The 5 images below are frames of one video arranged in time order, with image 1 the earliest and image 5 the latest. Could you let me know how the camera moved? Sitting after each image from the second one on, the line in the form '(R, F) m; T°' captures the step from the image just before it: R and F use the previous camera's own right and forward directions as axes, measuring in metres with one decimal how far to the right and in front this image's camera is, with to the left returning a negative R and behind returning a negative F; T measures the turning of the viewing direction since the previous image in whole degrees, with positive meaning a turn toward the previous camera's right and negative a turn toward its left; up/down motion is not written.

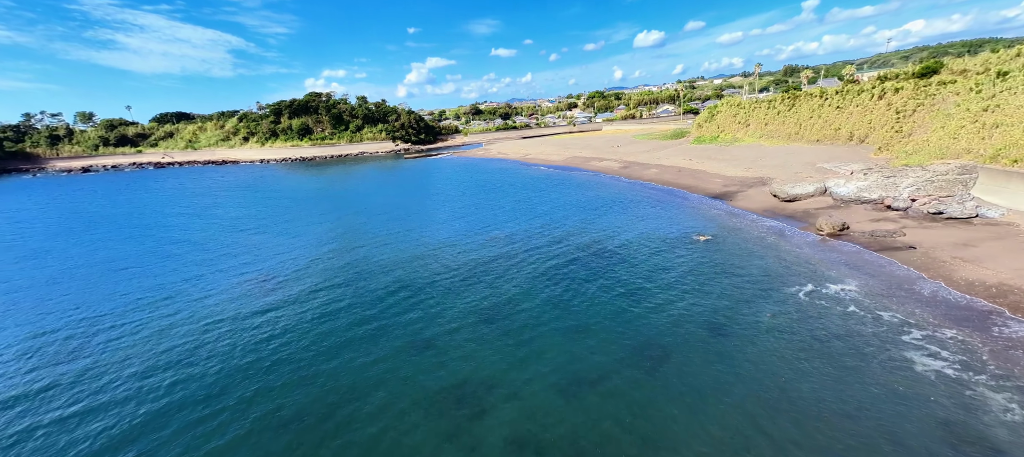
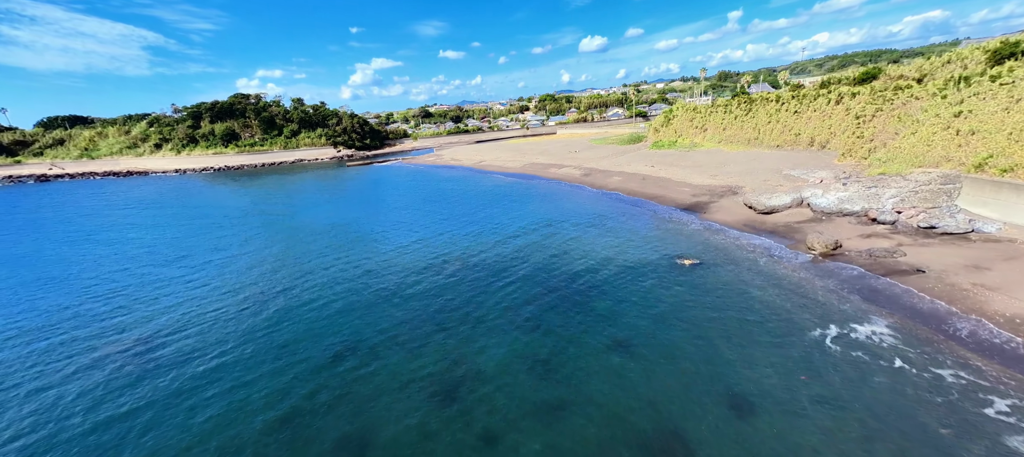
(-0.2, +3.1) m; +7°
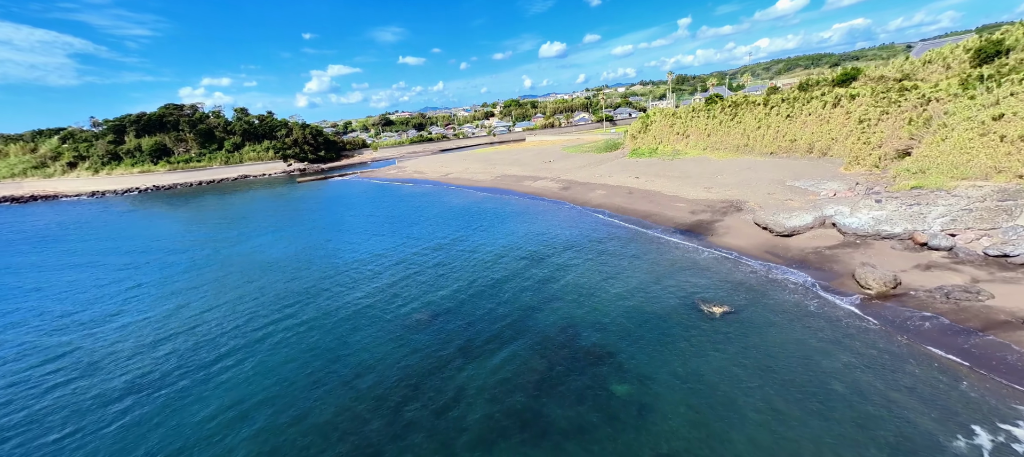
(-0.4, +4.0) m; +5°
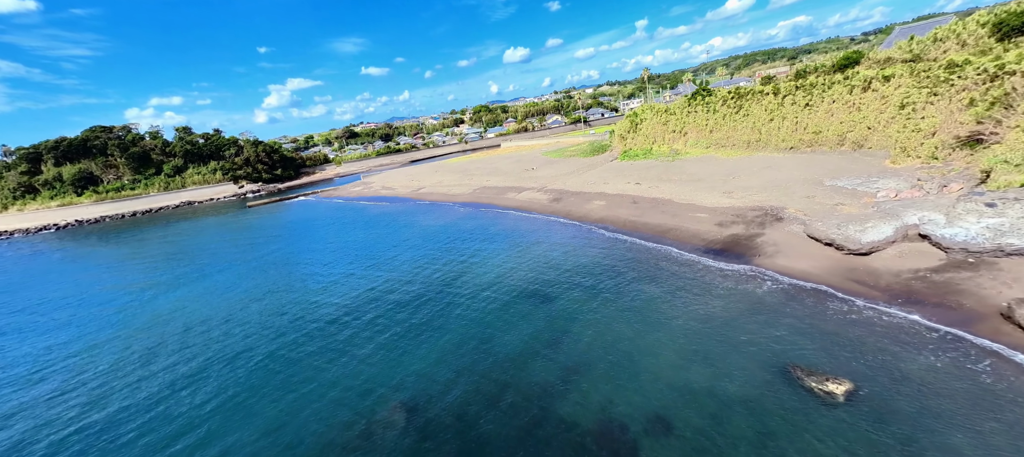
(-0.7, +4.8) m; +4°
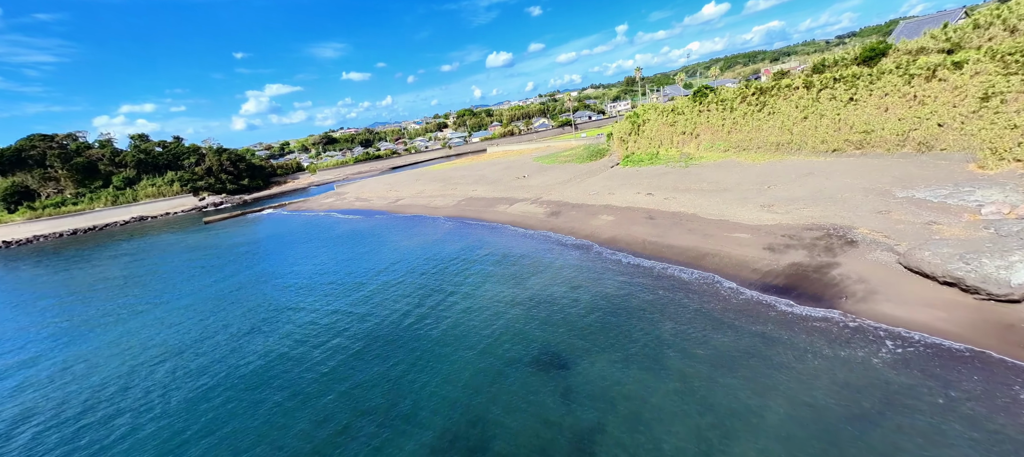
(-0.4, +4.6) m; +2°
